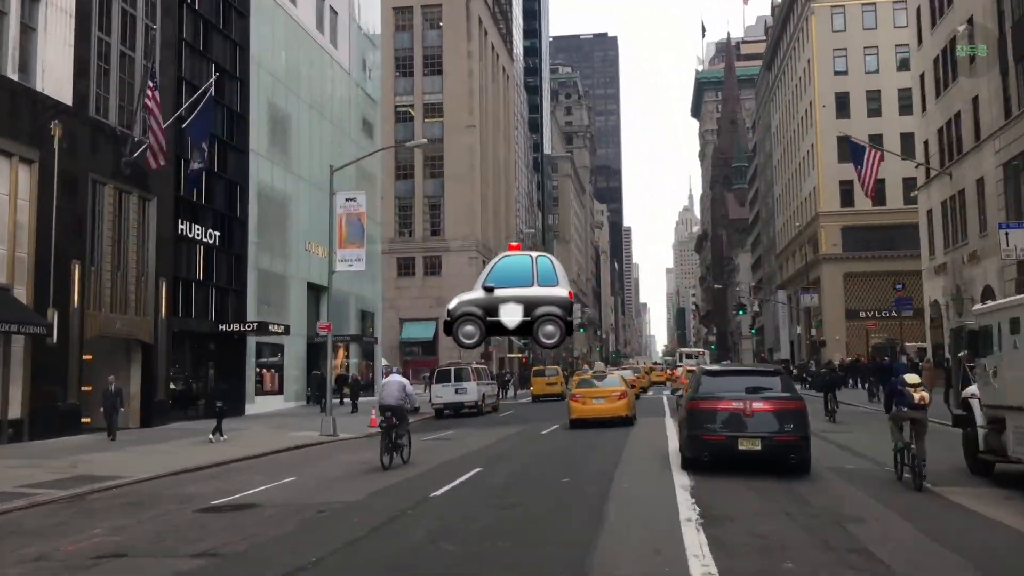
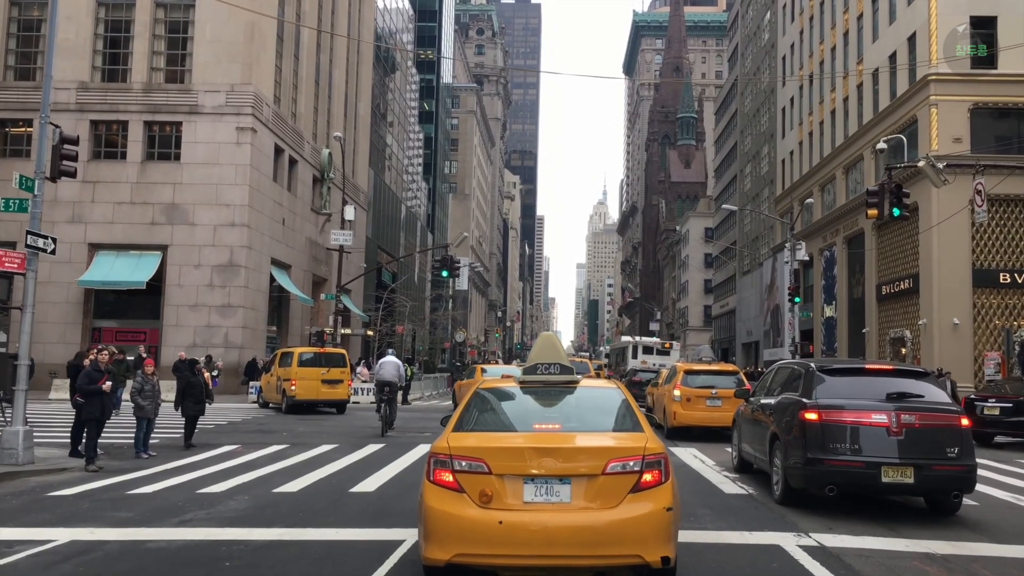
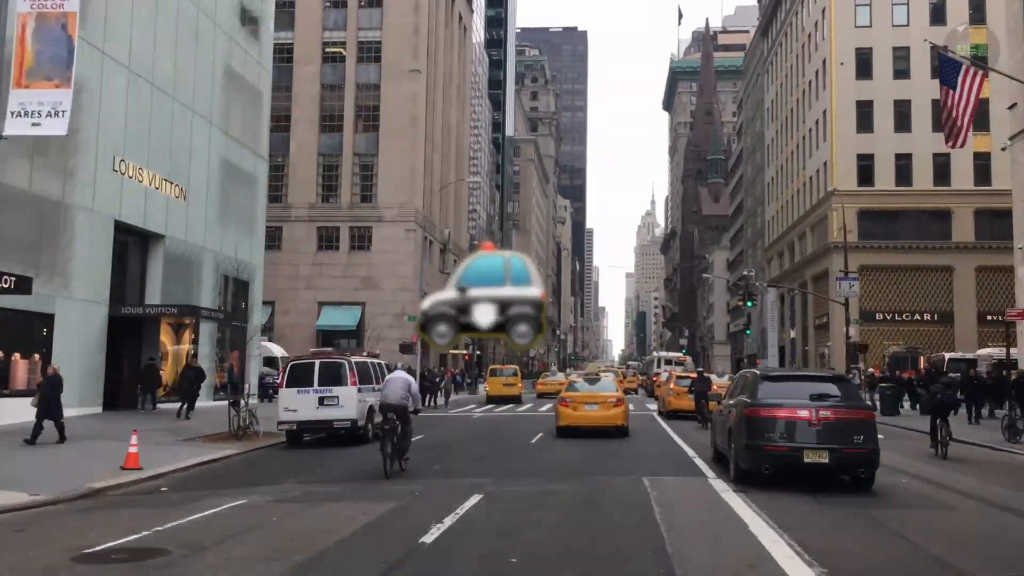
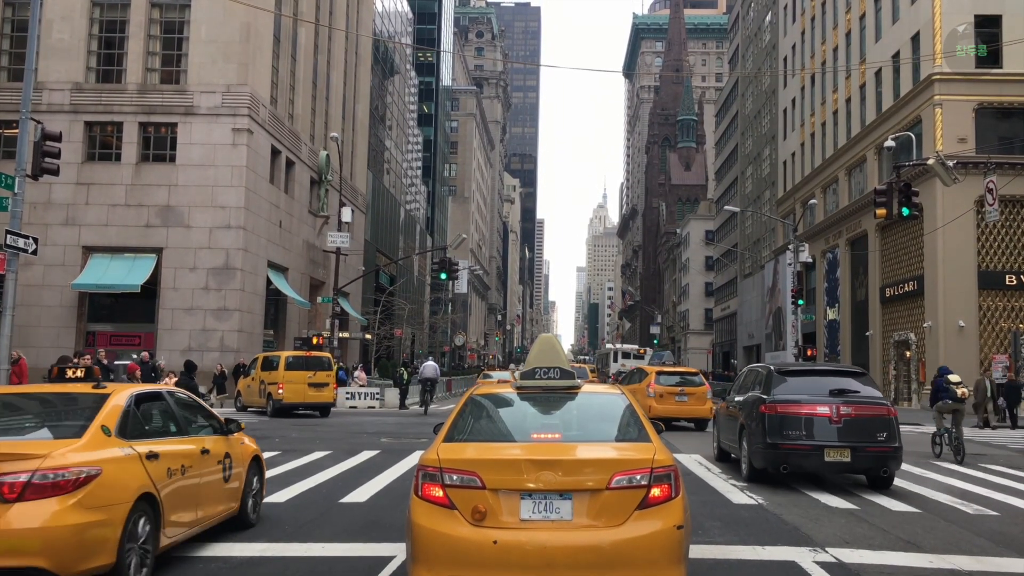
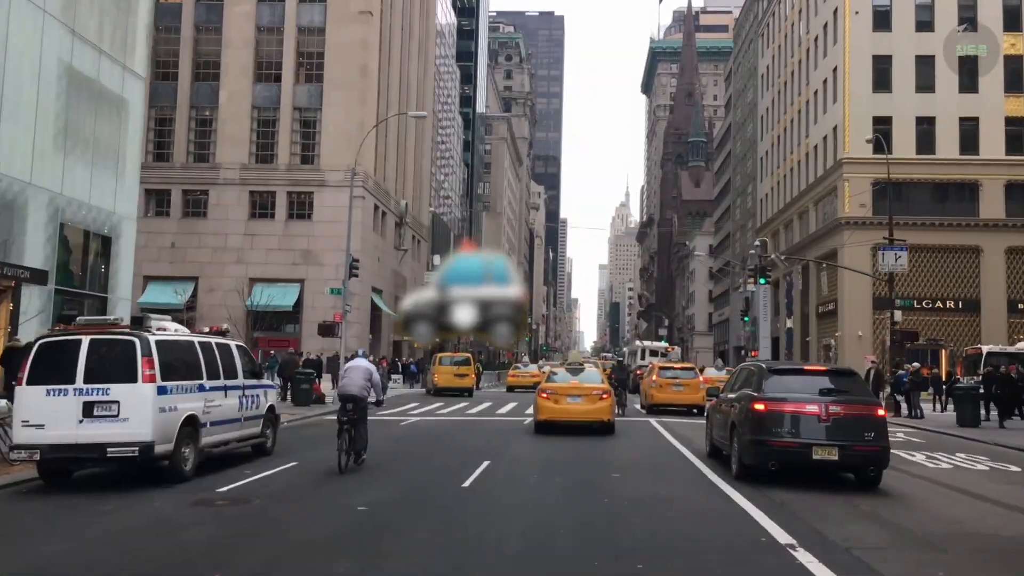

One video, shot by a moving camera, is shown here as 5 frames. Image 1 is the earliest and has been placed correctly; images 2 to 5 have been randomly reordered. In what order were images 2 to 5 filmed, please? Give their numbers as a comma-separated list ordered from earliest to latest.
3, 5, 2, 4
